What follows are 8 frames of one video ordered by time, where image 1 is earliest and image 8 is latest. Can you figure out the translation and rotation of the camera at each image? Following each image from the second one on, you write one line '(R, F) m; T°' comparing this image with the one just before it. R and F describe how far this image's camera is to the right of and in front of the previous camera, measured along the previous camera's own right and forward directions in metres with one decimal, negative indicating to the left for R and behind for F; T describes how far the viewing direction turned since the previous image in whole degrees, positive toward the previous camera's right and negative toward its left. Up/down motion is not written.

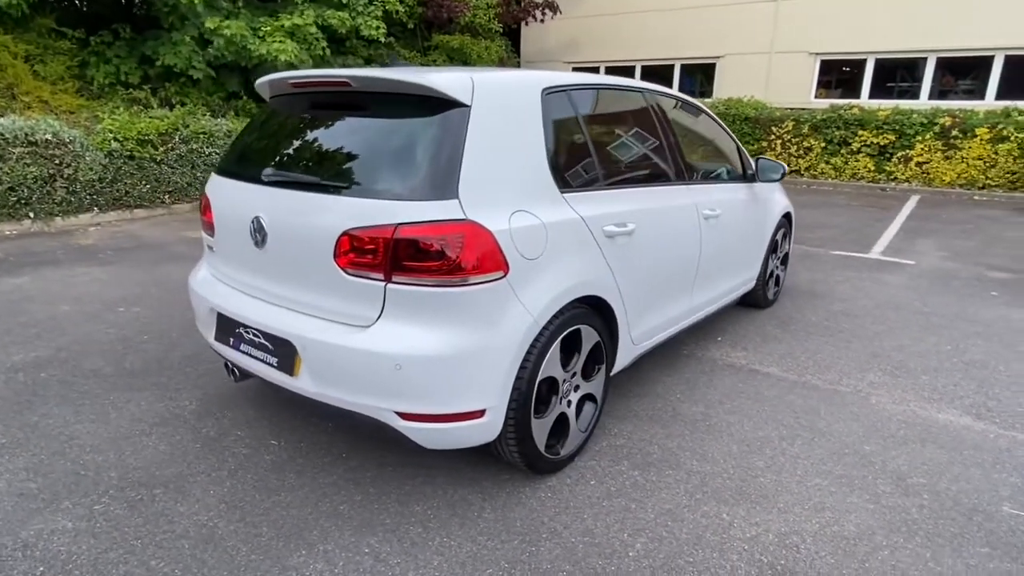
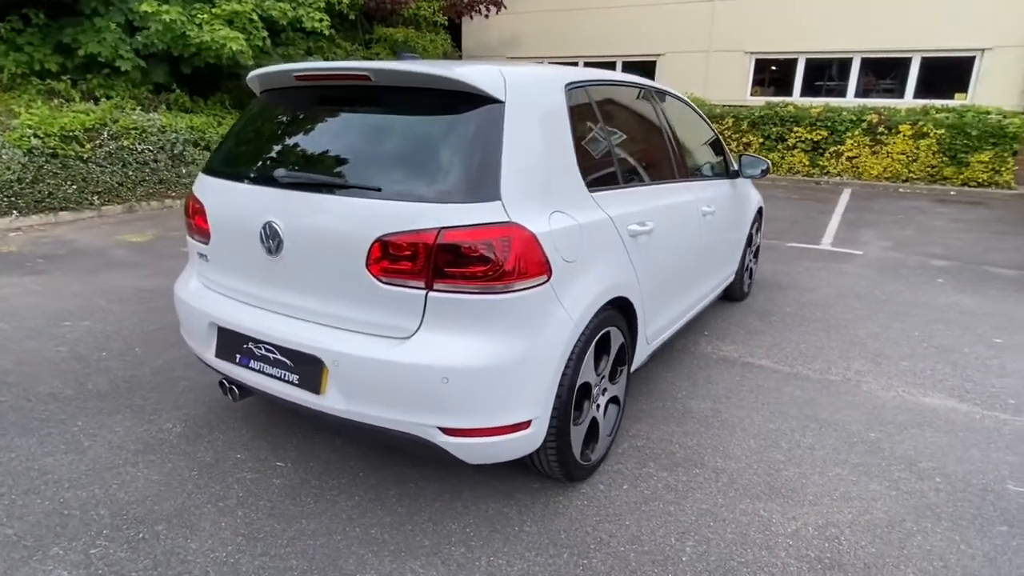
(-0.4, +0.1) m; +6°
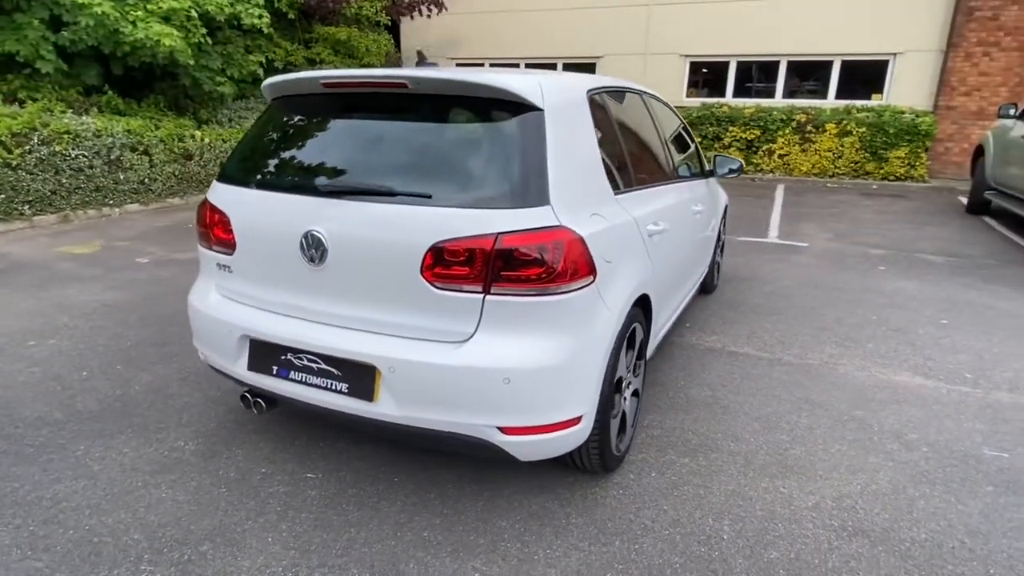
(-0.4, -0.1) m; +6°
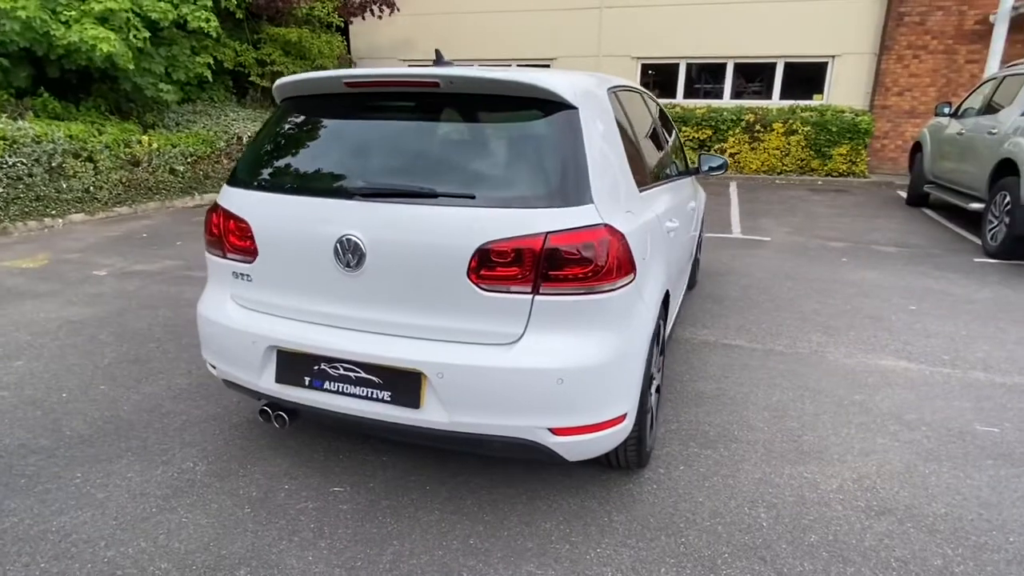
(-0.4, 0.0) m; +5°
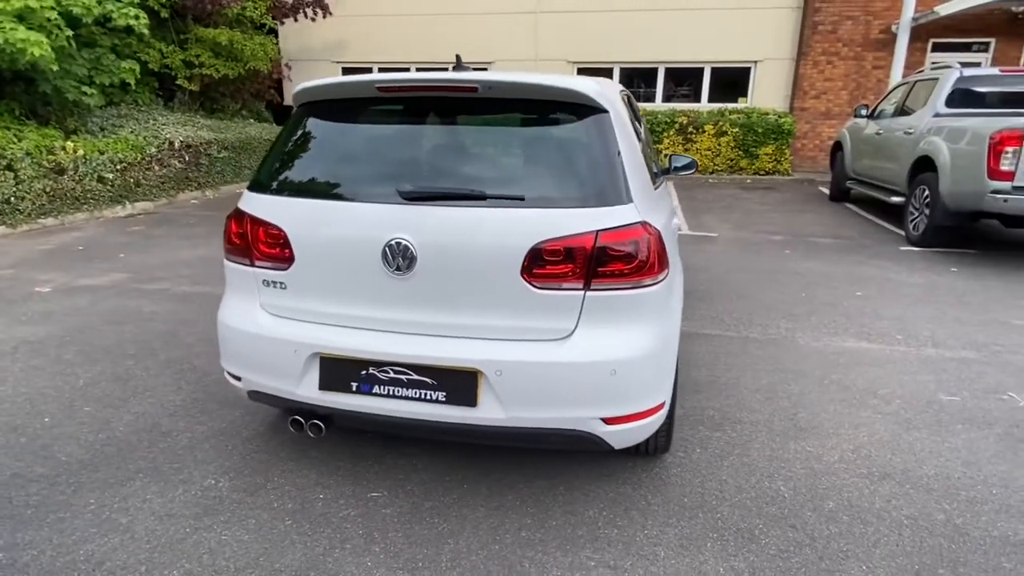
(-0.5, 0.0) m; +7°
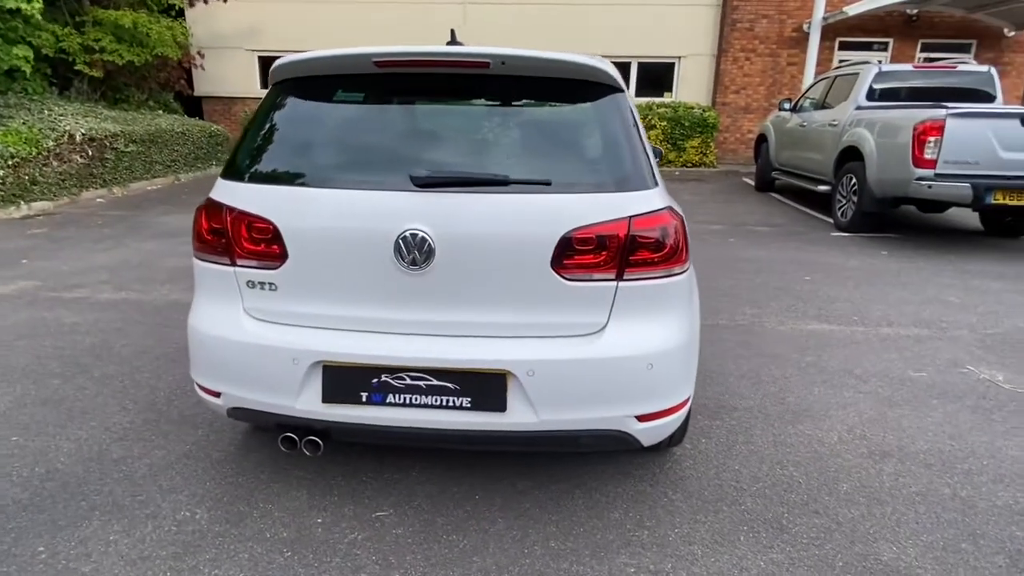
(-0.4, +0.2) m; +7°
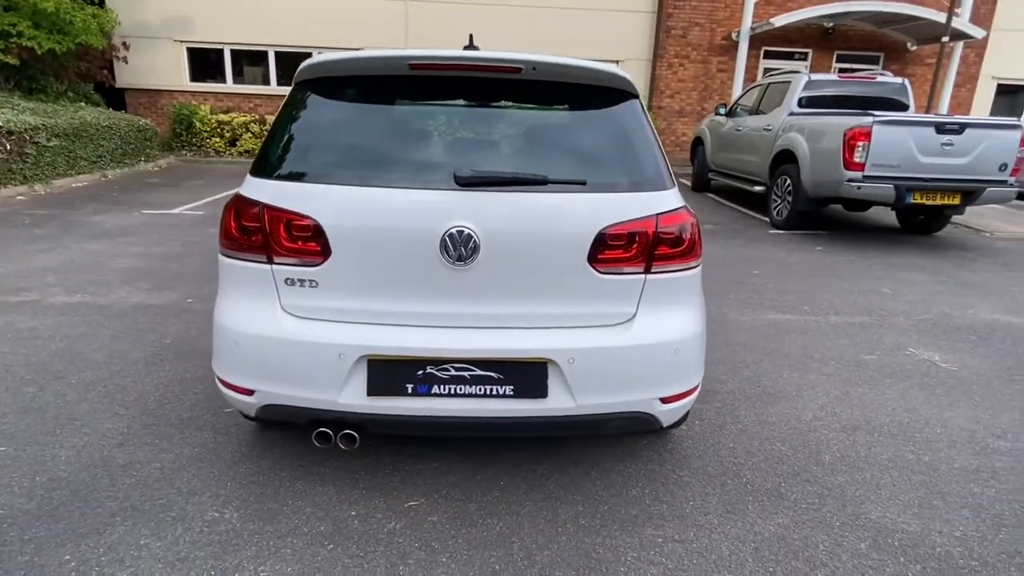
(-0.4, -0.1) m; +7°
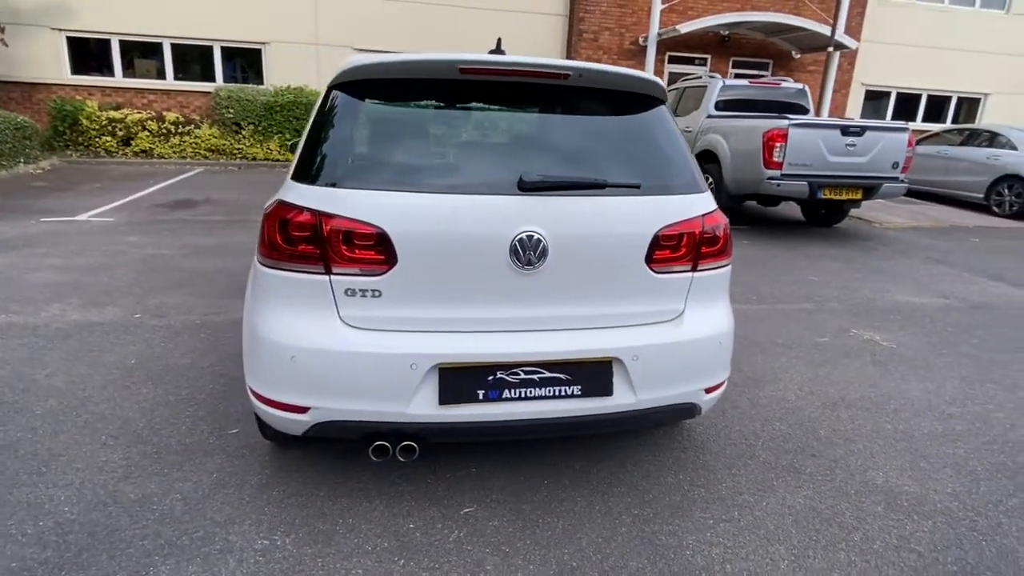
(-0.6, 0.0) m; +9°
